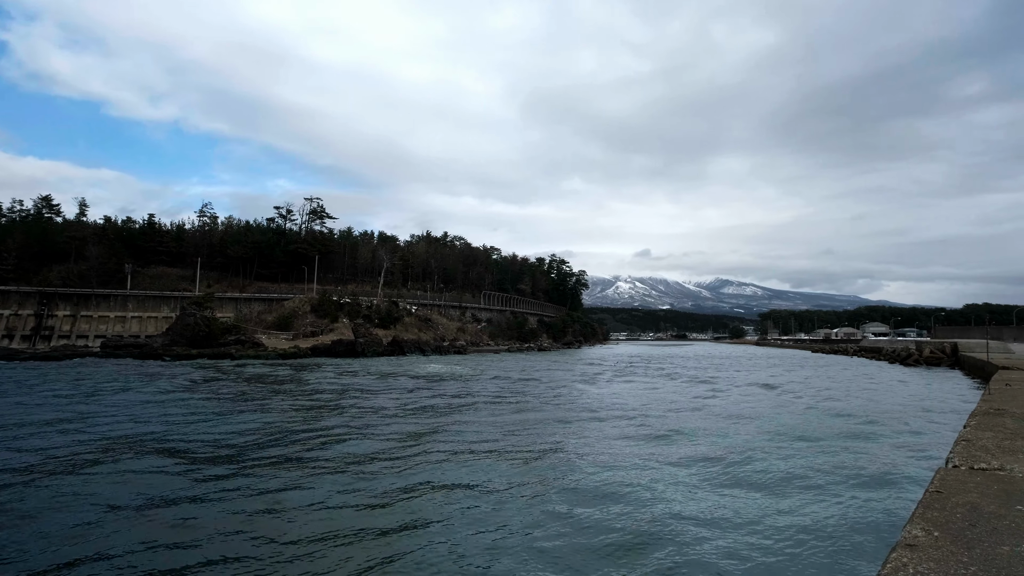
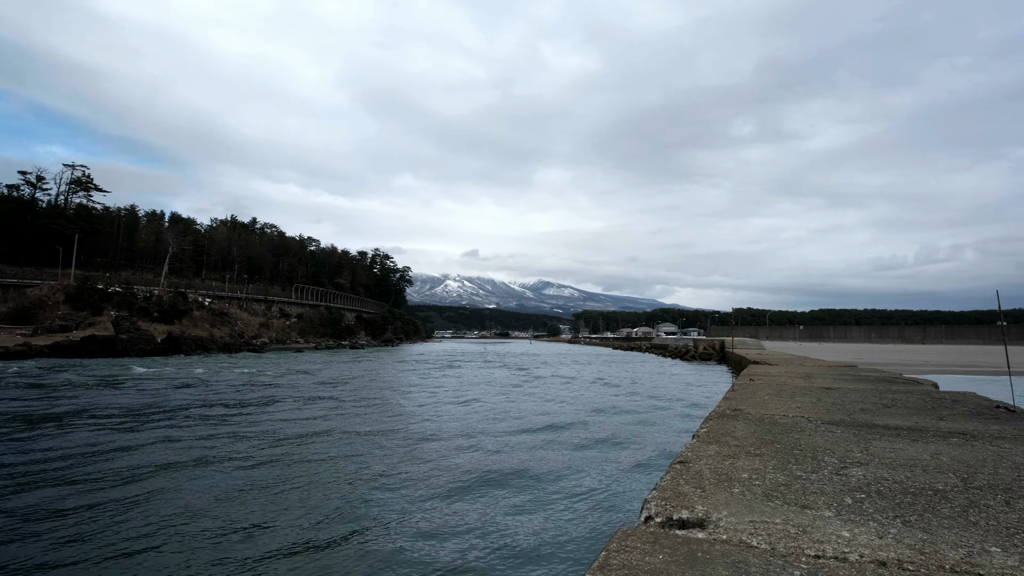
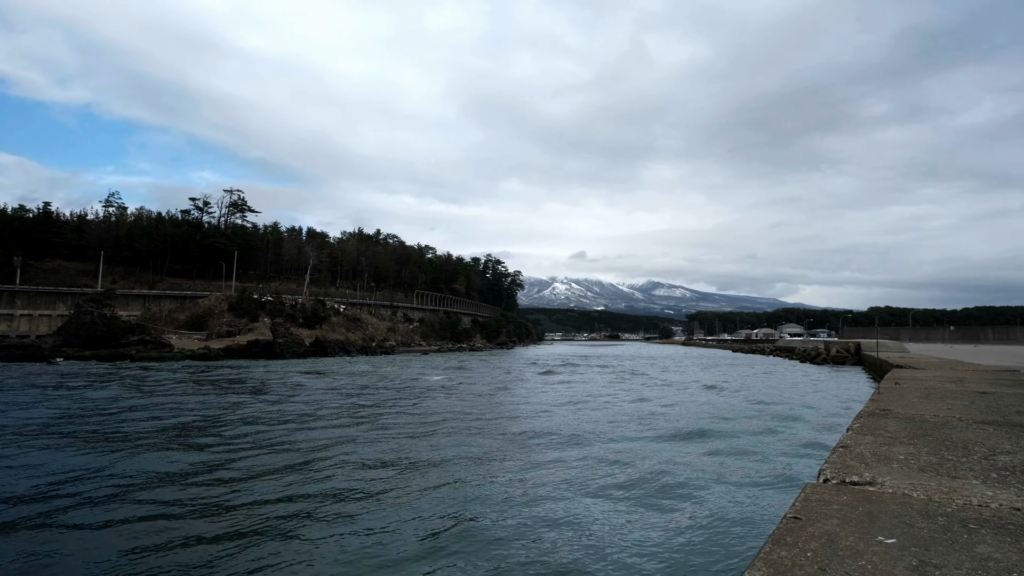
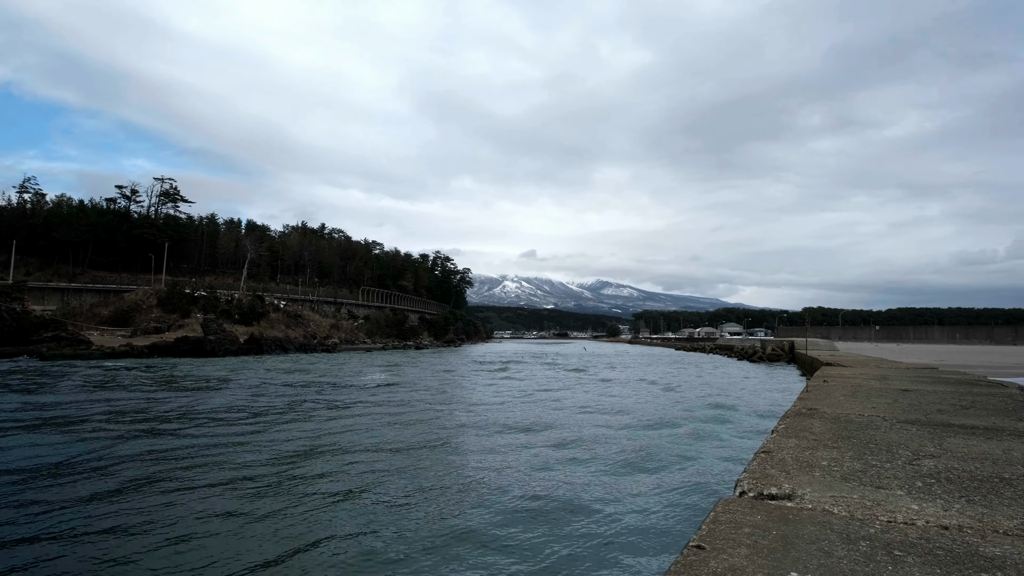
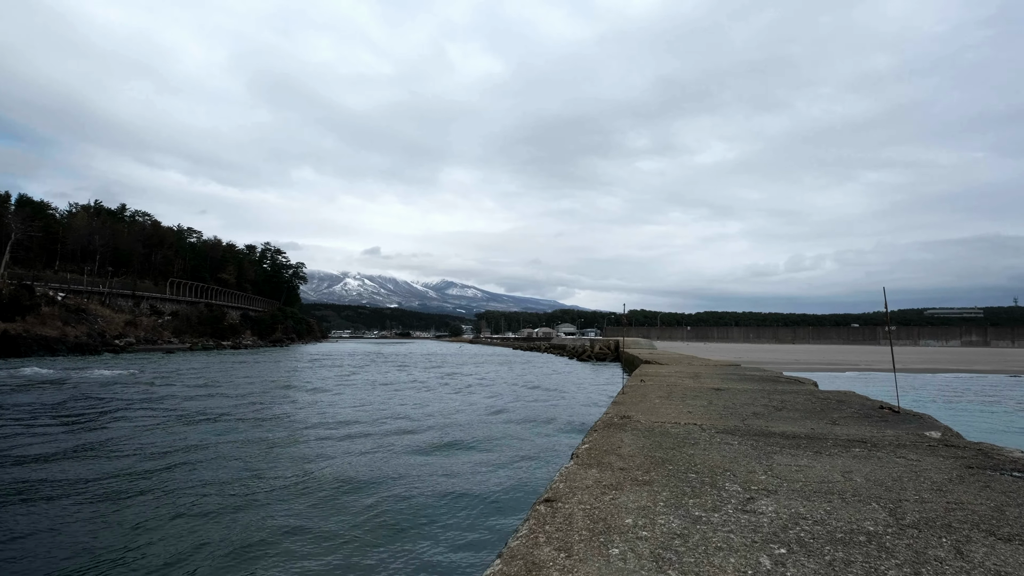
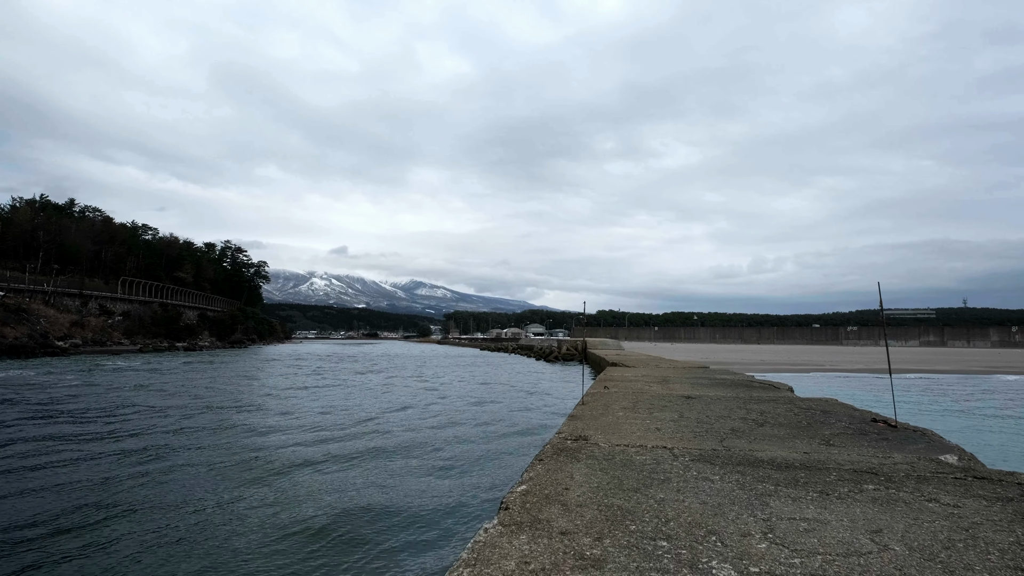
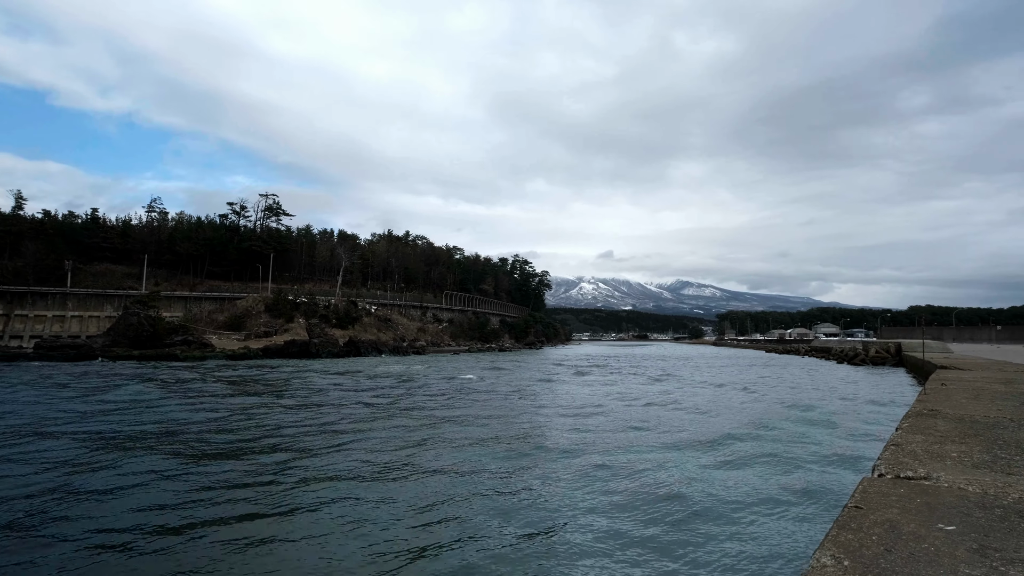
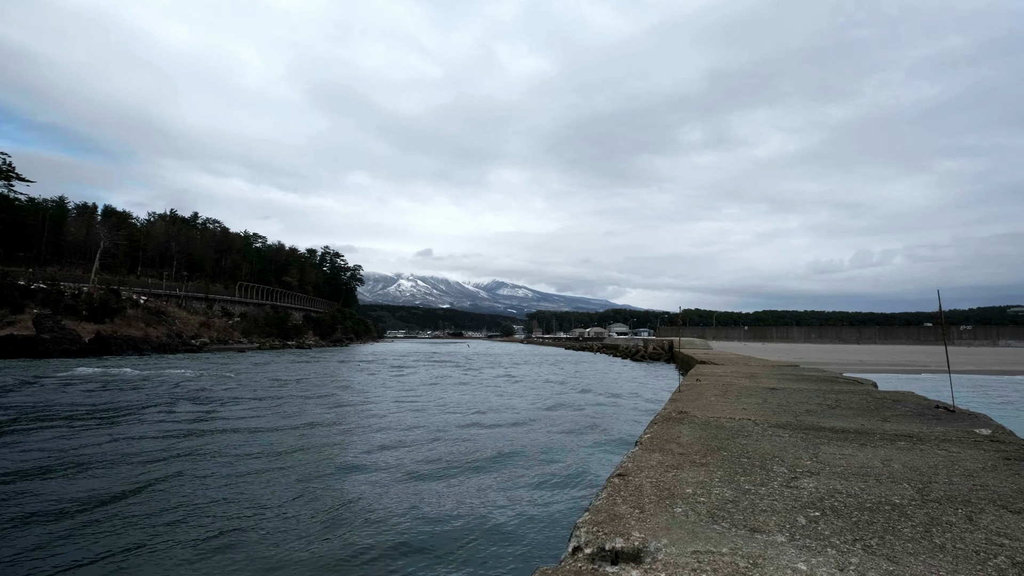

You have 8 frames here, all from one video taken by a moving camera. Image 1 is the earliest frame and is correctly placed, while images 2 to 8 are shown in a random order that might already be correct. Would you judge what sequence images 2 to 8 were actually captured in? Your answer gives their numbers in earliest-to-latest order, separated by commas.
7, 3, 4, 2, 8, 5, 6
